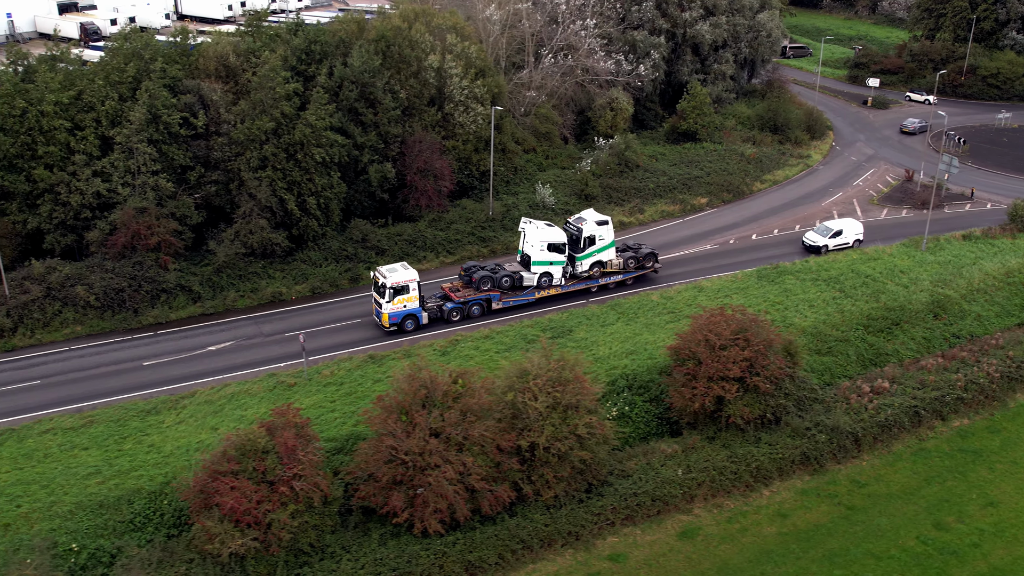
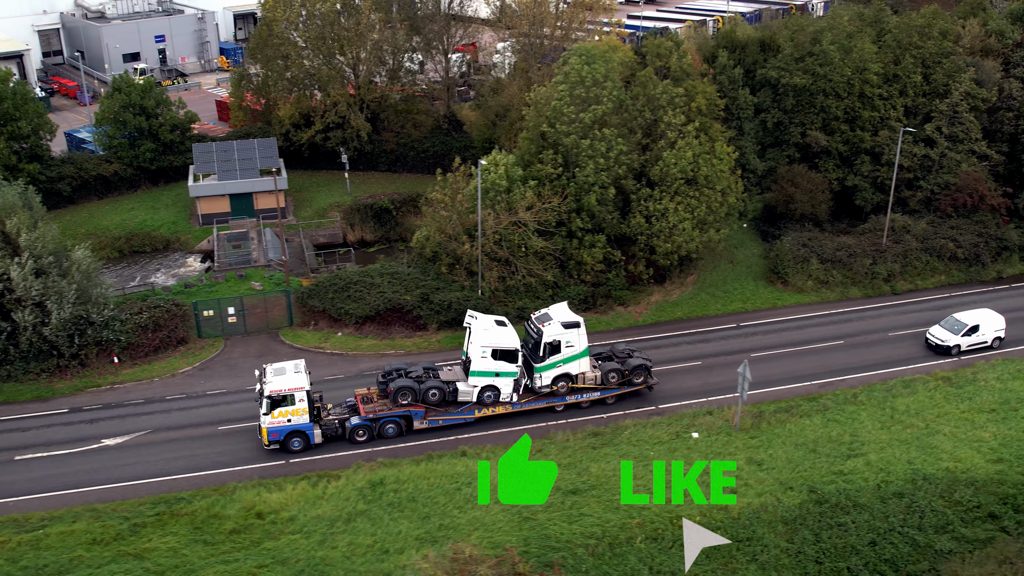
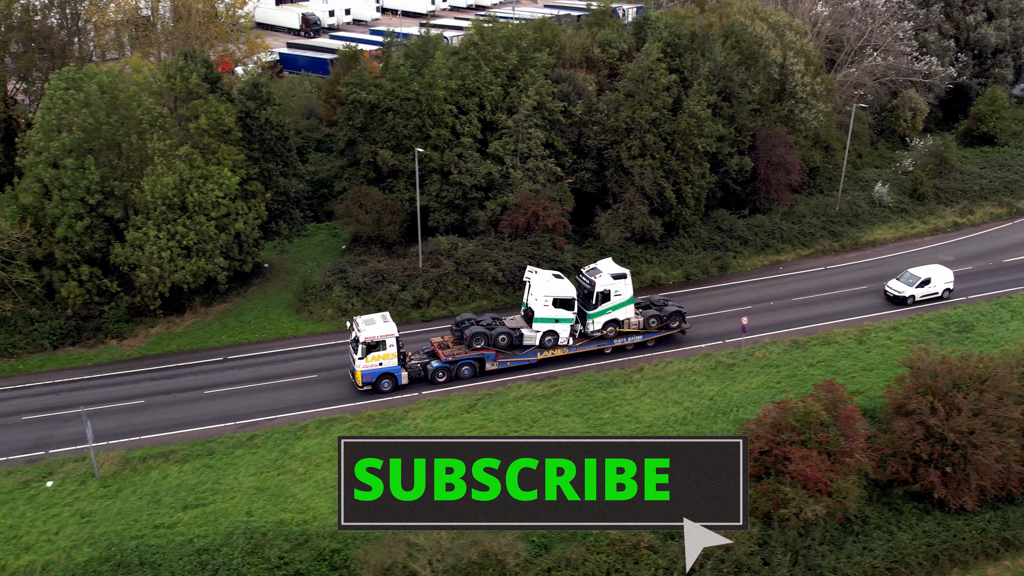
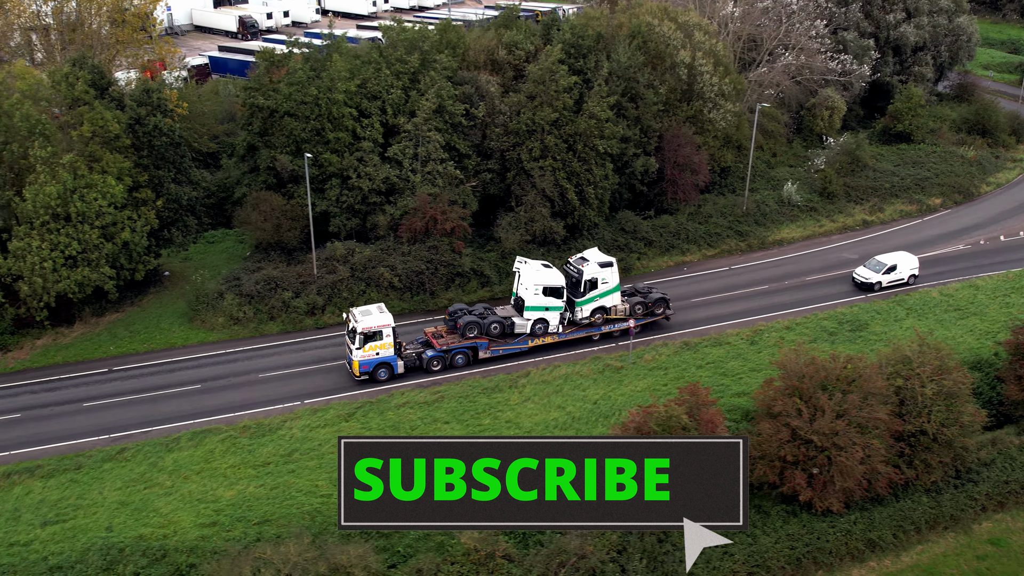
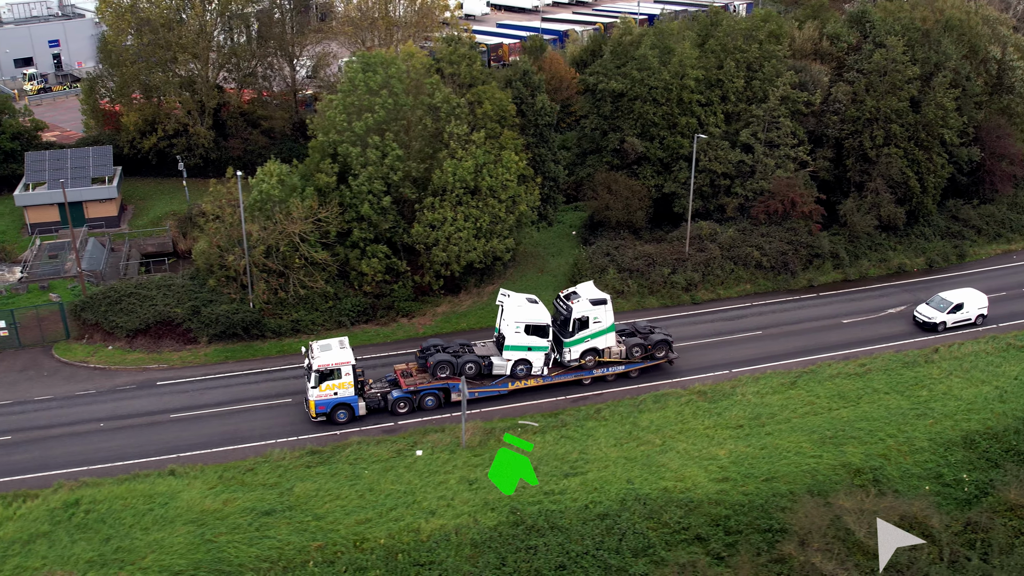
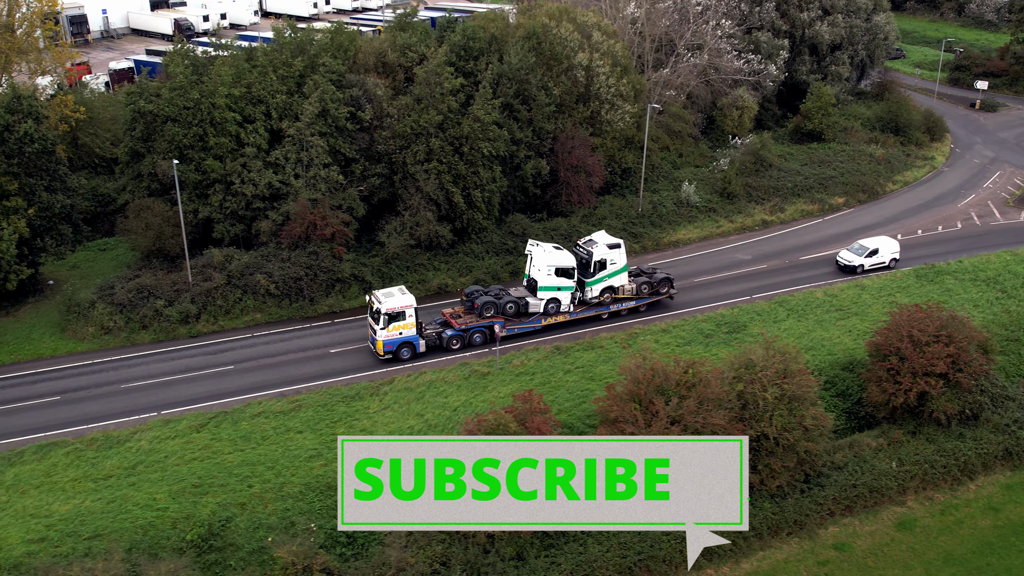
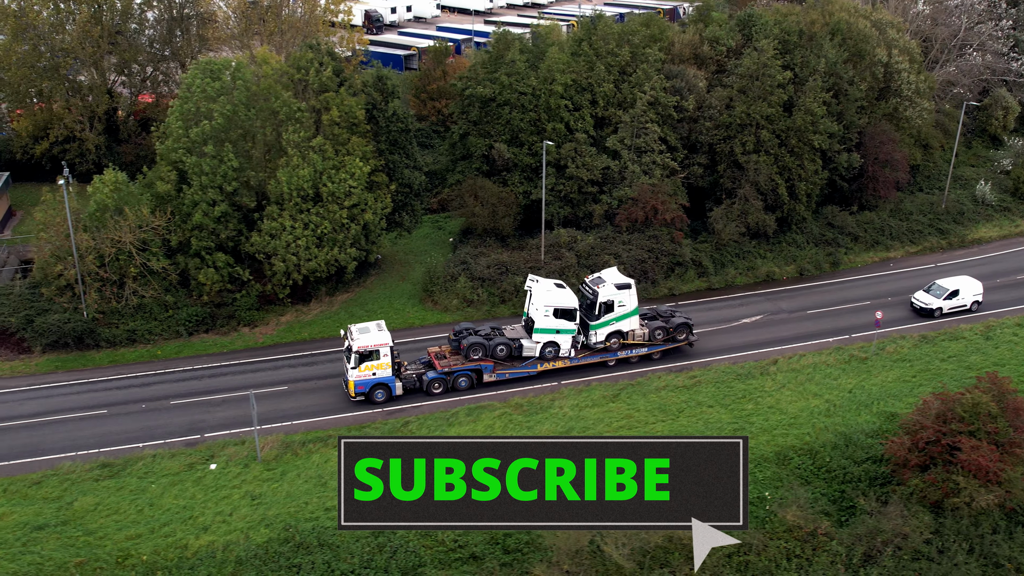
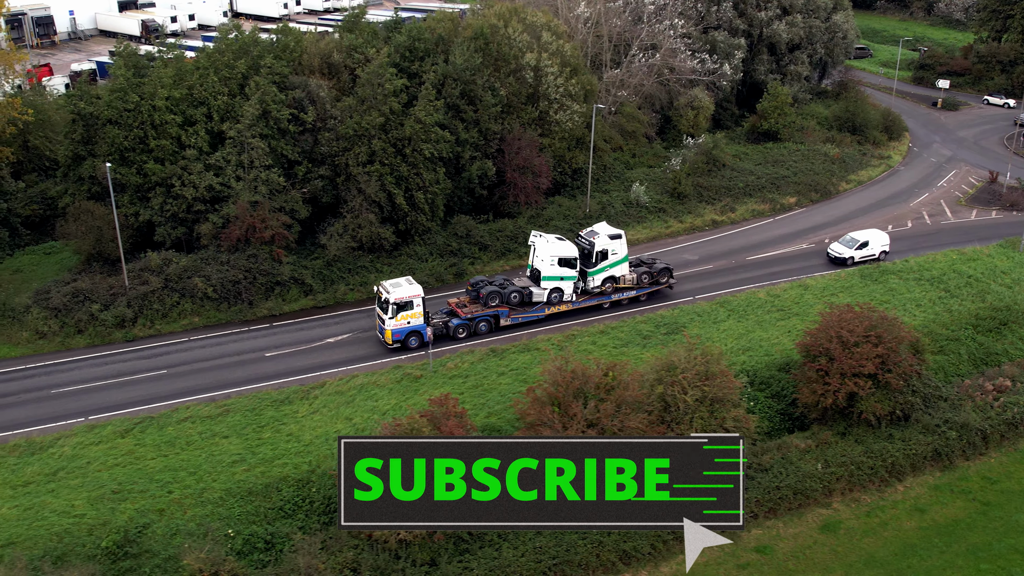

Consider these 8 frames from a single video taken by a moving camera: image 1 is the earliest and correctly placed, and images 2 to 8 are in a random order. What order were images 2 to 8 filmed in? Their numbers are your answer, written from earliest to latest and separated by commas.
8, 6, 4, 3, 7, 5, 2
